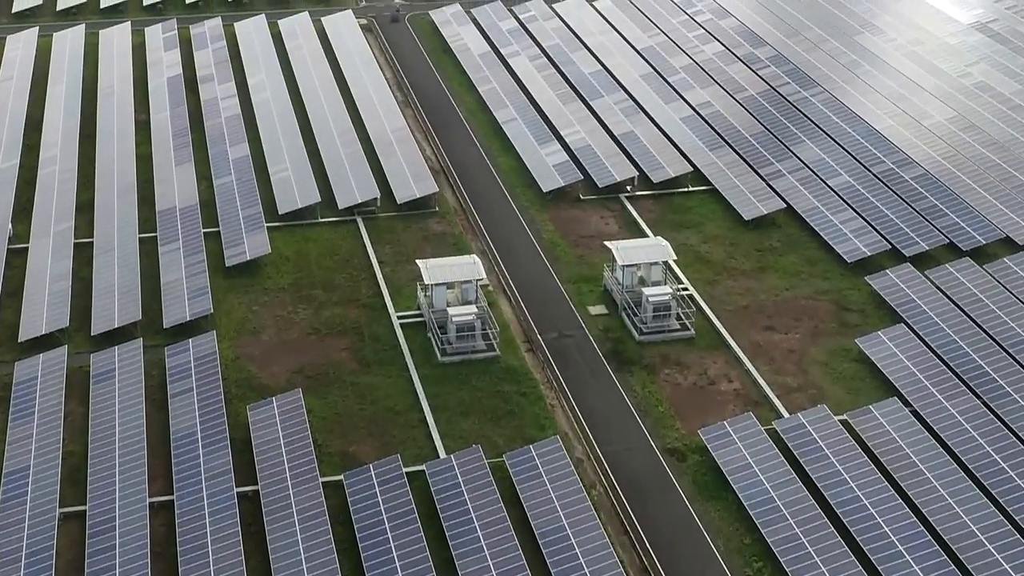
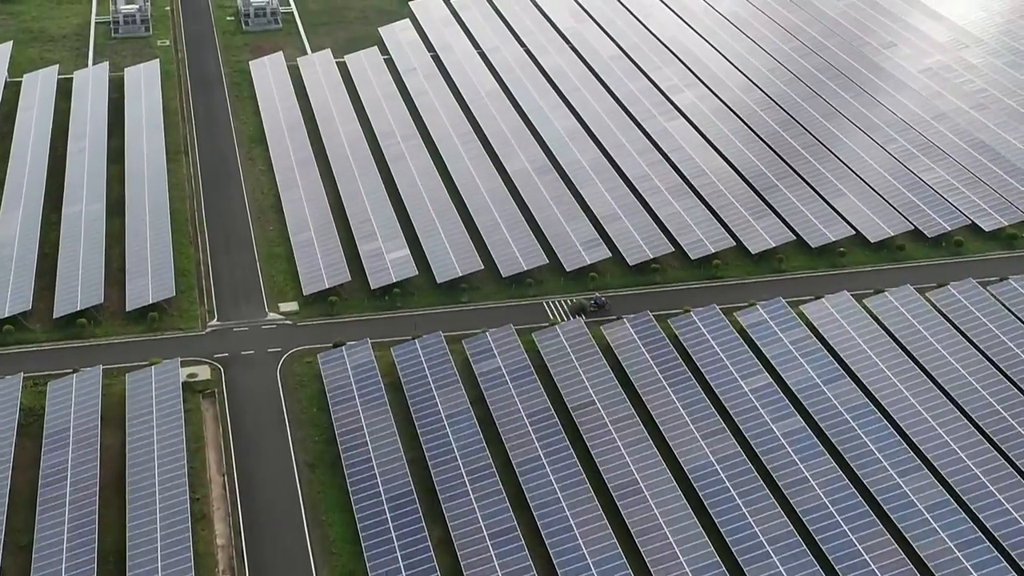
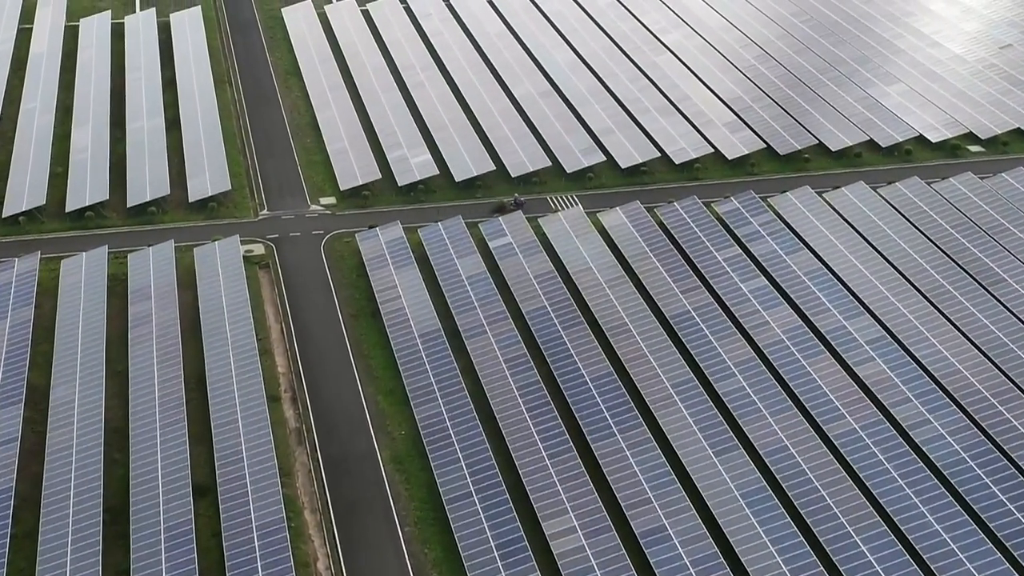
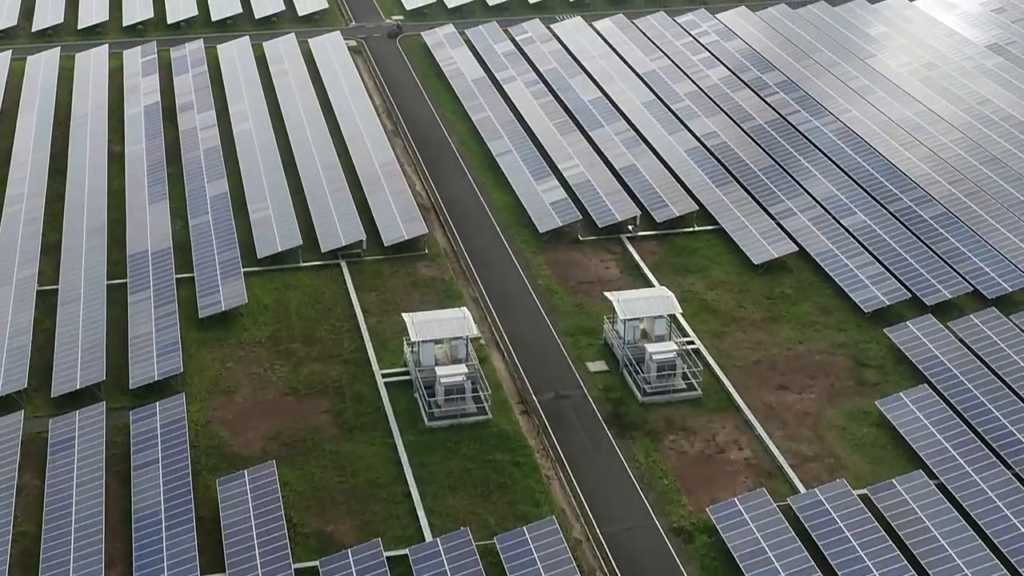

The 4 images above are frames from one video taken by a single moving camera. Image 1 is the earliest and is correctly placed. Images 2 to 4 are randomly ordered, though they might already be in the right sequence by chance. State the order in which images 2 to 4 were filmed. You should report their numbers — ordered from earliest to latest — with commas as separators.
4, 3, 2
